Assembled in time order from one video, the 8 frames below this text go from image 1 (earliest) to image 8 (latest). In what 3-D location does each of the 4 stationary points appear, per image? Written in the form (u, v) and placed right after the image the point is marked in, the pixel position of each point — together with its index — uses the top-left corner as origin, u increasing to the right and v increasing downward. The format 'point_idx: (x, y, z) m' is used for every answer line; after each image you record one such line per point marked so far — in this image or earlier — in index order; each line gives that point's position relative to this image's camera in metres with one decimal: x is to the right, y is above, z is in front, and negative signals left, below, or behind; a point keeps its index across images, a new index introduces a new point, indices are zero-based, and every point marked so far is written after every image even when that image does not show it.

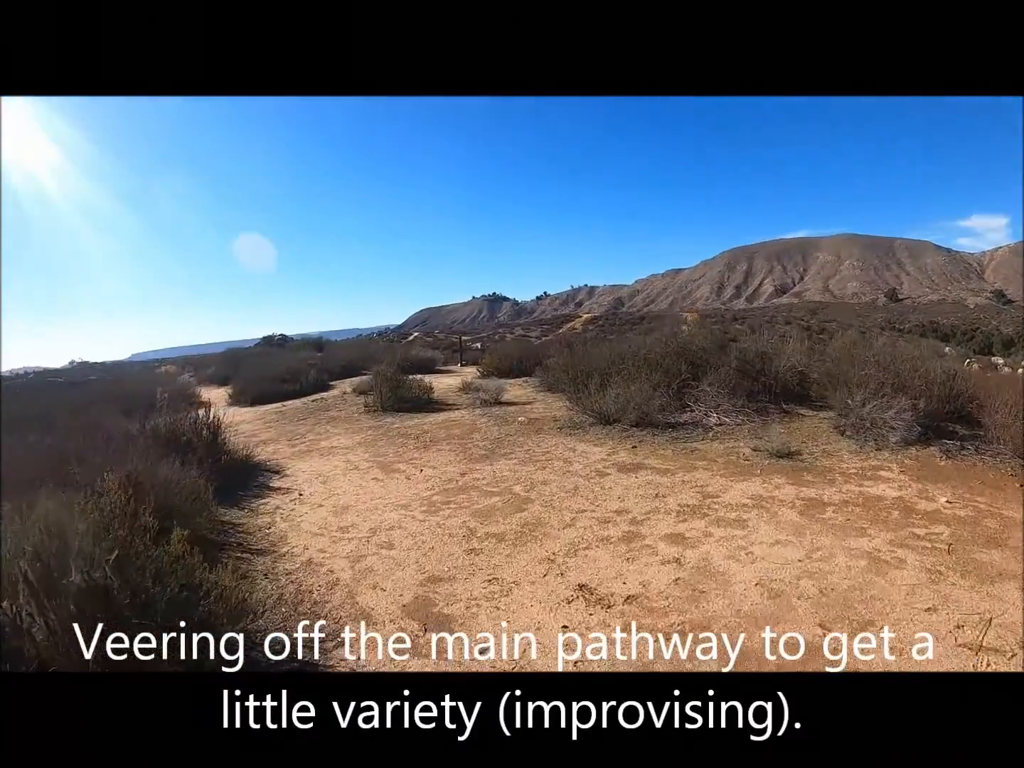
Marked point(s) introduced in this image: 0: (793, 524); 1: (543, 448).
0: (+2.7, -1.4, +5.2) m
1: (+0.5, -0.9, +7.2) m
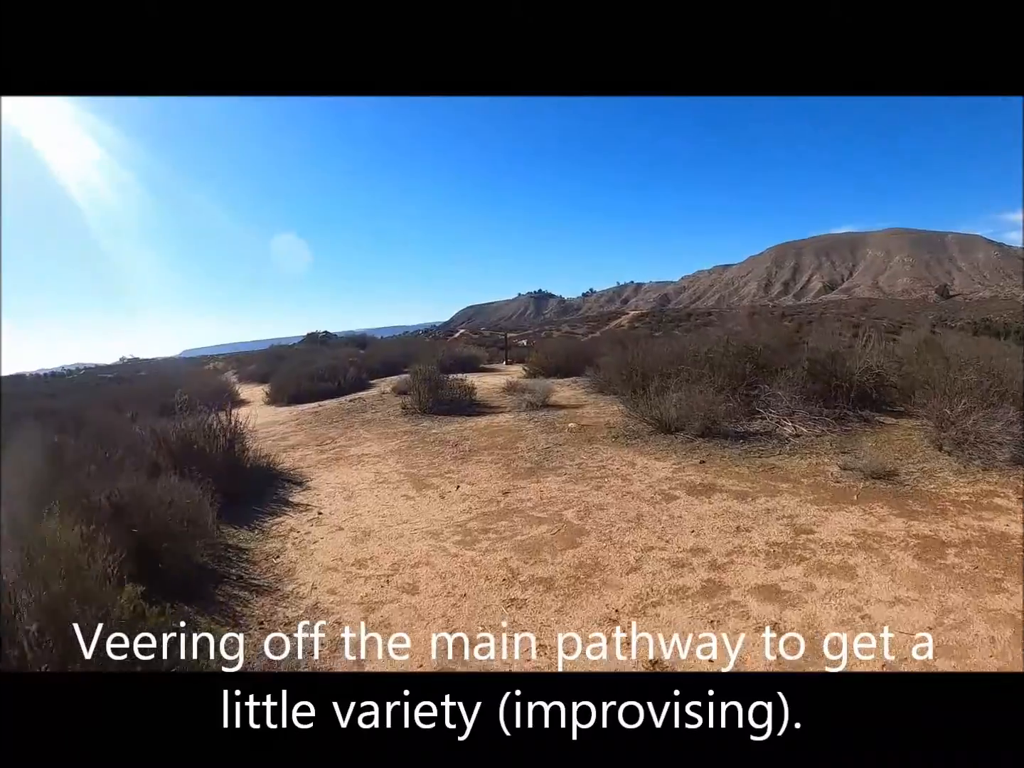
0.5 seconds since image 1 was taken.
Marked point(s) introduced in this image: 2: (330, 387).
0: (+3.1, -1.5, +4.2) m
1: (+1.1, -0.9, +6.3) m
2: (-4.8, -0.1, +13.8) m
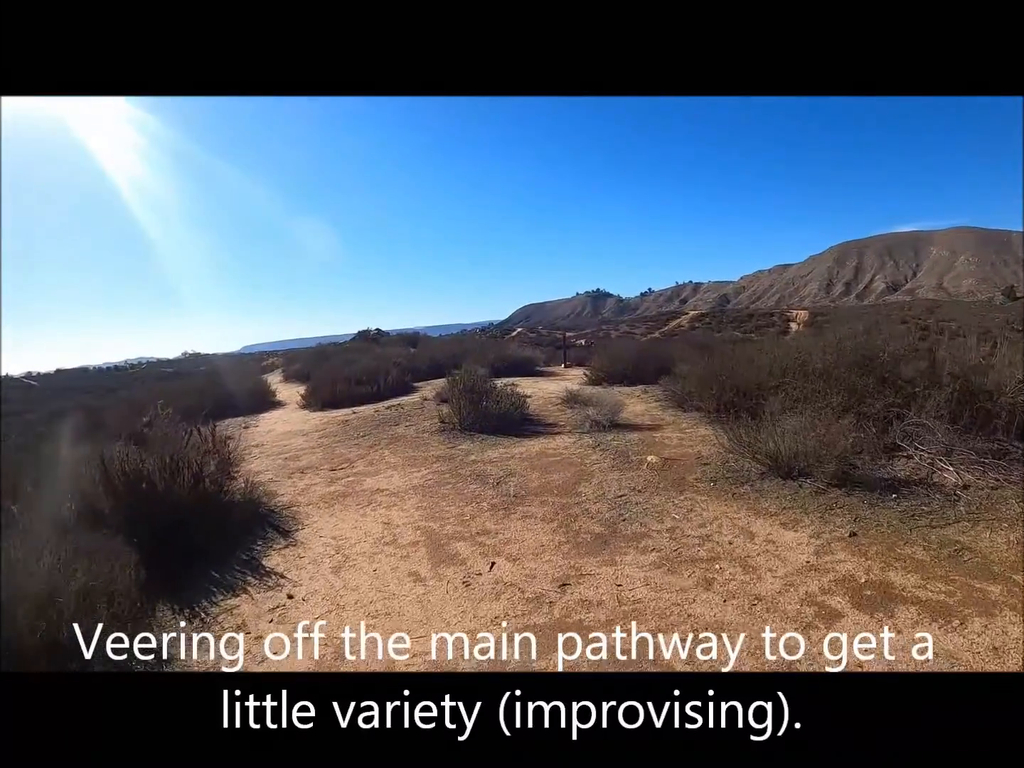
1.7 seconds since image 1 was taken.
0: (+3.4, -1.8, +2.1) m
1: (+1.5, -1.2, +4.4) m
2: (-3.4, -0.2, +12.5) m
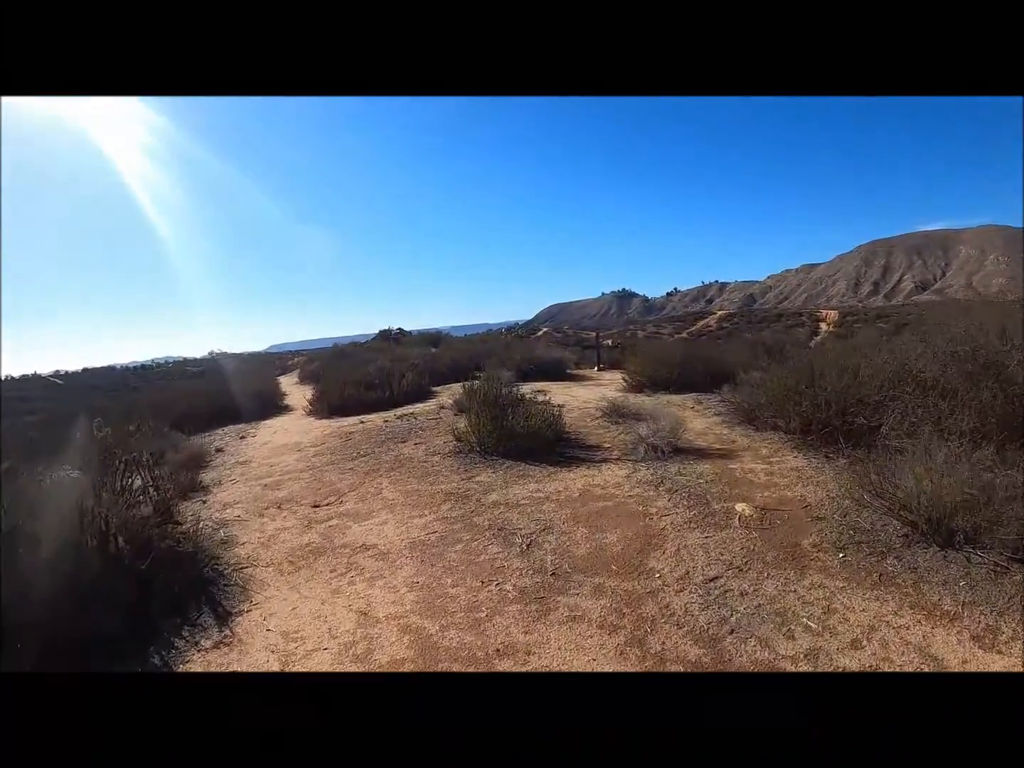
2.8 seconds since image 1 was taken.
0: (+3.4, -1.9, +0.3) m
1: (+1.7, -1.3, +2.8) m
2: (-2.8, -0.3, +11.1) m
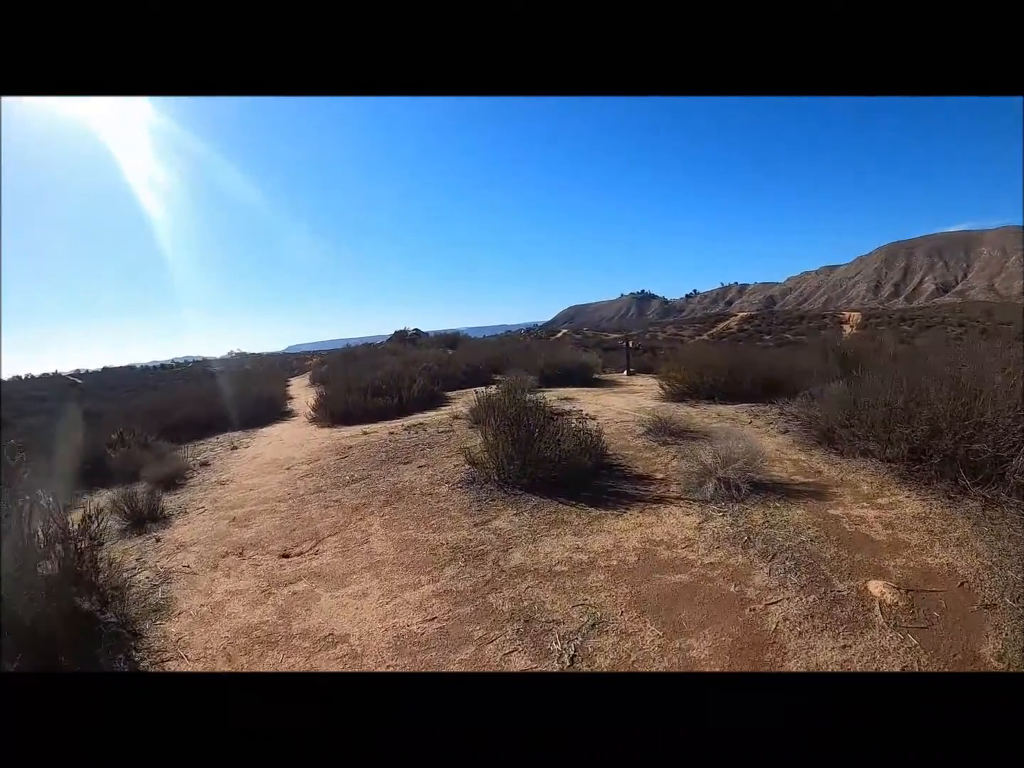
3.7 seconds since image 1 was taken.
0: (+3.5, -2.1, -1.0) m
1: (+1.9, -1.5, +1.5) m
2: (-2.4, -0.4, +9.9) m
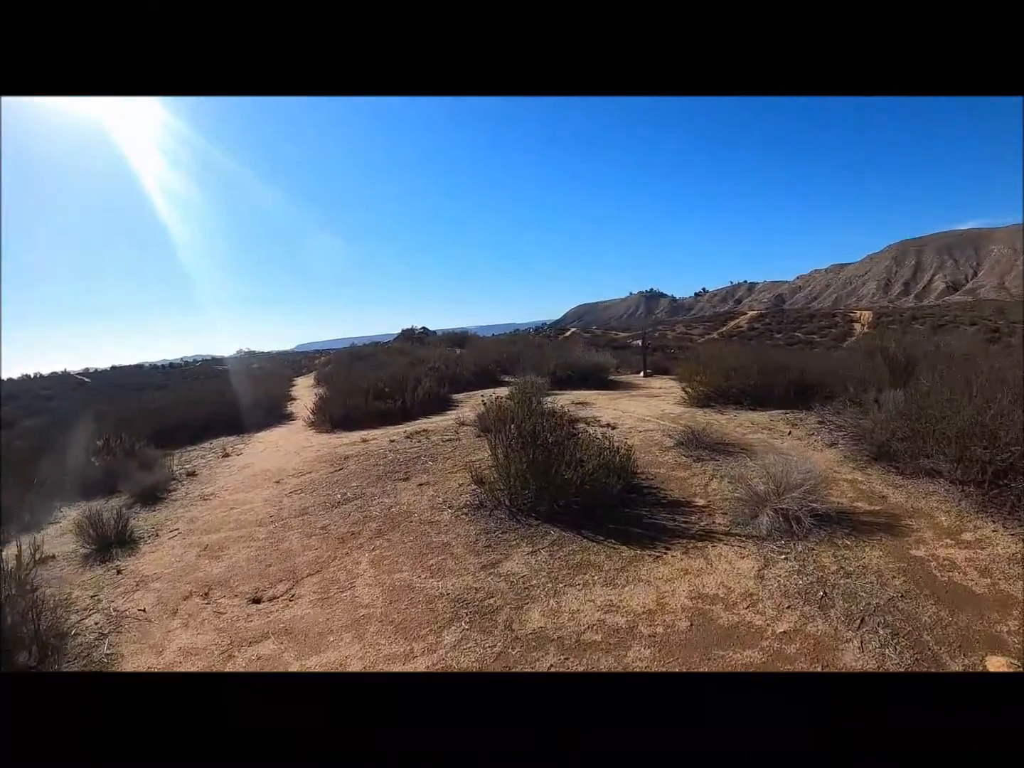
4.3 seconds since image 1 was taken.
0: (+3.5, -2.2, -1.8) m
1: (+1.9, -1.6, +0.7) m
2: (-2.2, -0.5, +9.3) m
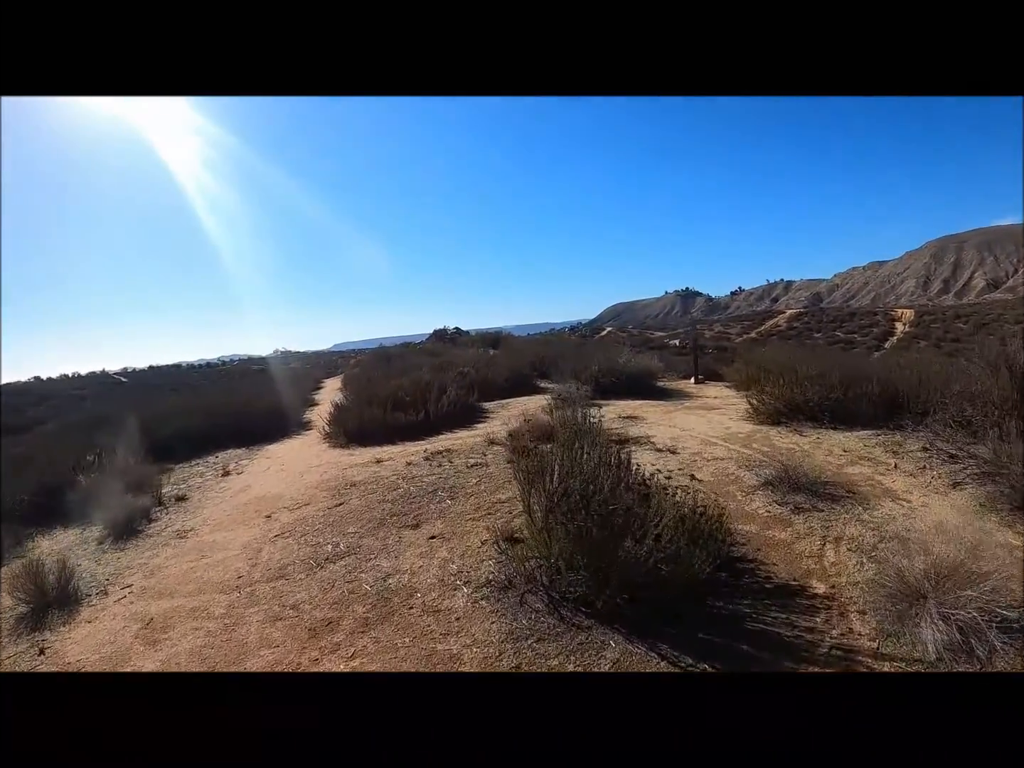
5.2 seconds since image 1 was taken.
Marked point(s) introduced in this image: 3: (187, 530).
0: (+3.3, -2.4, -3.2) m
1: (+1.9, -1.8, -0.6) m
2: (-1.6, -0.6, +8.2) m
3: (-3.0, -1.4, +5.0) m
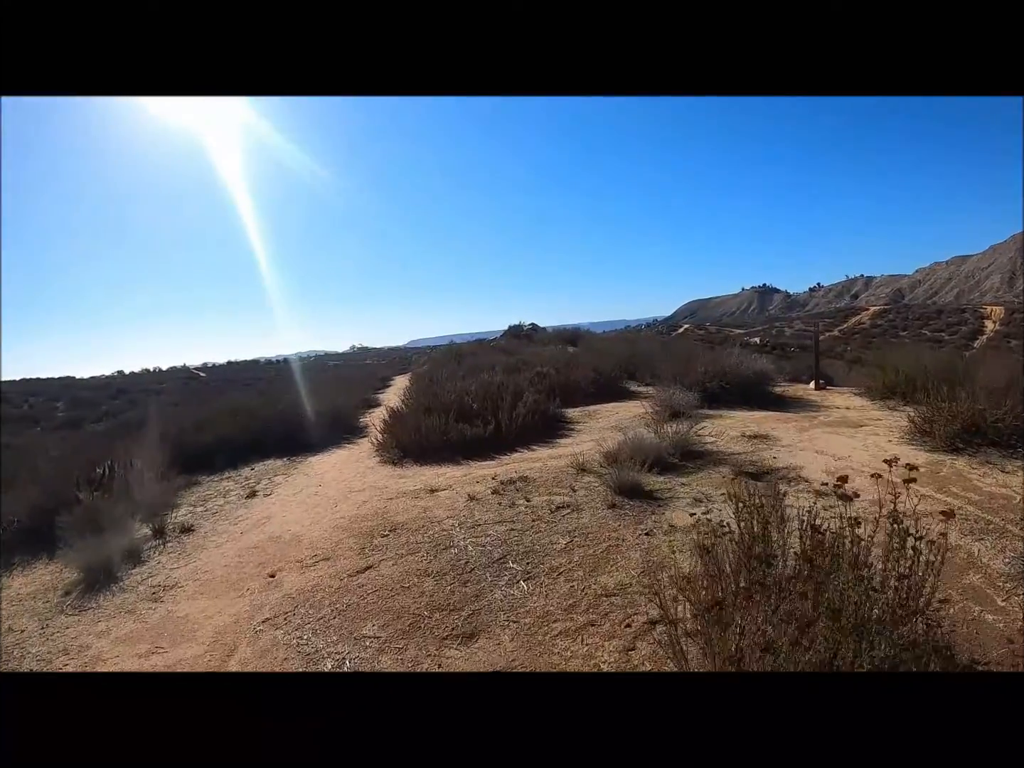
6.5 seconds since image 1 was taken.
0: (+2.7, -2.6, -5.3) m
1: (+1.7, -1.9, -2.5) m
2: (-0.5, -0.7, +6.7) m
3: (-2.3, -1.4, +3.7) m
